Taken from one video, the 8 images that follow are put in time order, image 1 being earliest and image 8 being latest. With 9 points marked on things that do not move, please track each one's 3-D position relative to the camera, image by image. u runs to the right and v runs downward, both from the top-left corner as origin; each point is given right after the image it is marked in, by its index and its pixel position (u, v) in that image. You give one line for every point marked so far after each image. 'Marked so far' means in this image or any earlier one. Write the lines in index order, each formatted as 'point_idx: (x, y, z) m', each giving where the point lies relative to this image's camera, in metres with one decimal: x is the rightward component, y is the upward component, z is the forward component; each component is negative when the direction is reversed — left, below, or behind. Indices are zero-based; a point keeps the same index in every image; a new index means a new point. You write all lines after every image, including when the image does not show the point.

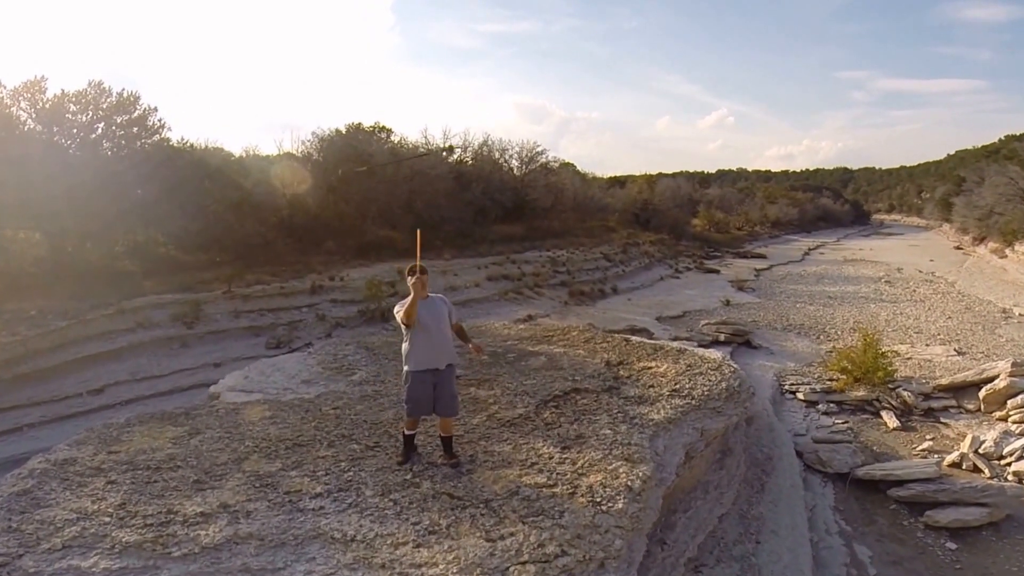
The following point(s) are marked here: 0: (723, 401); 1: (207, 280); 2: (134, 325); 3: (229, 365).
0: (+2.4, -1.3, +8.0) m
1: (-8.1, +0.2, +19.3) m
2: (-8.3, -0.8, +16.0) m
3: (-6.1, -1.6, +15.5) m
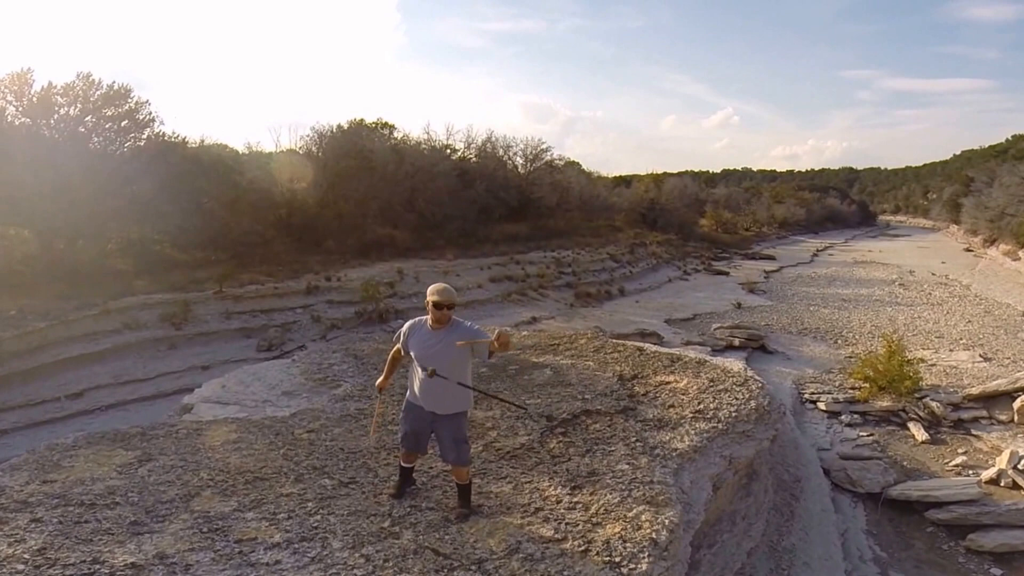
0: (+2.4, -1.4, +7.1) m
1: (-8.1, +0.2, +18.5) m
2: (-8.3, -0.8, +15.2) m
3: (-6.0, -1.6, +14.7) m
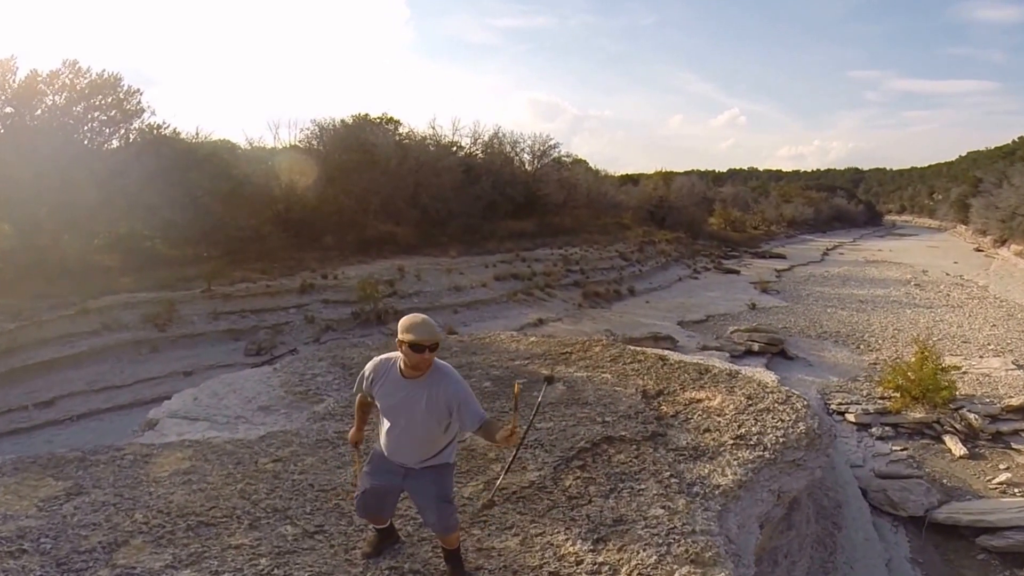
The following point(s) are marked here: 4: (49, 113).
0: (+2.5, -1.4, +6.1) m
1: (-7.9, +0.3, +17.5) m
2: (-8.2, -0.8, +14.2) m
3: (-5.9, -1.6, +13.7) m
4: (-11.1, +4.2, +17.2) m
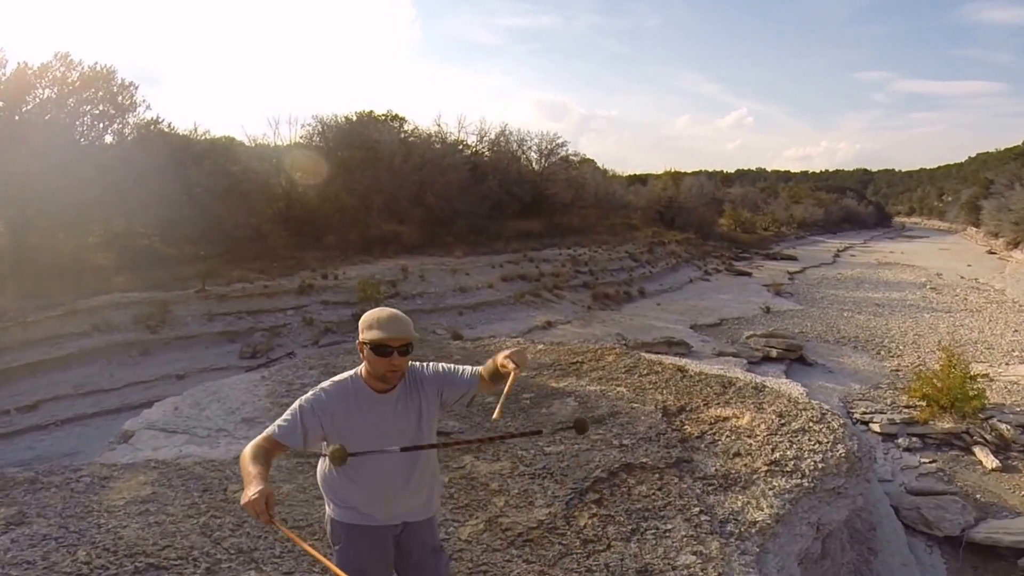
0: (+2.5, -1.5, +5.5) m
1: (-7.8, +0.3, +16.9) m
2: (-8.1, -0.8, +13.6) m
3: (-5.8, -1.6, +13.1) m
4: (-11.0, +4.2, +16.6) m
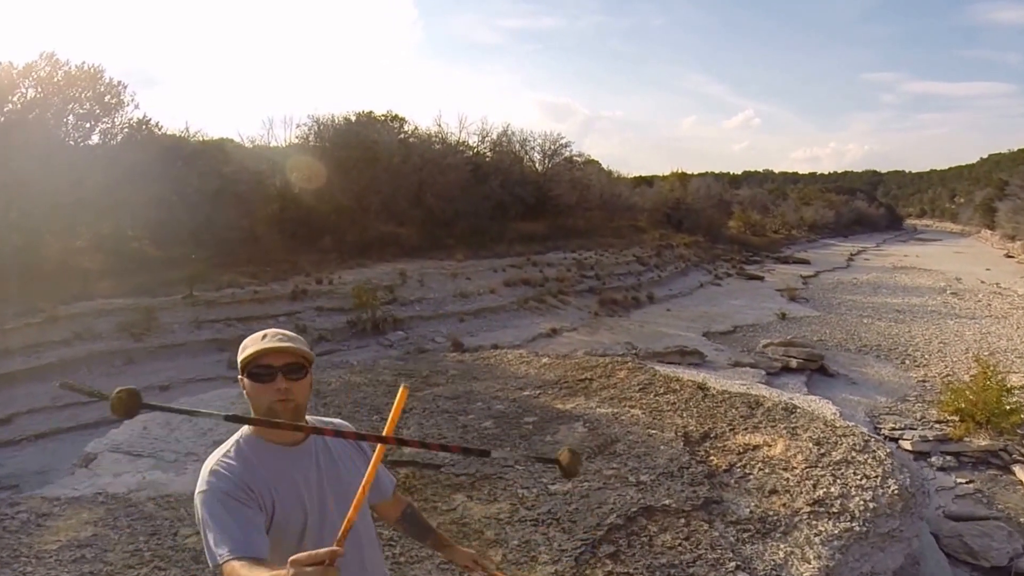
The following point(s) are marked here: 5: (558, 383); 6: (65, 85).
0: (+2.5, -1.5, +4.7) m
1: (-7.7, +0.1, +16.3) m
2: (-8.0, -0.9, +13.0) m
3: (-5.7, -1.7, +12.4) m
4: (-10.9, +4.1, +16.0) m
5: (+0.5, -1.0, +7.6) m
6: (-10.5, +4.8, +16.9) m
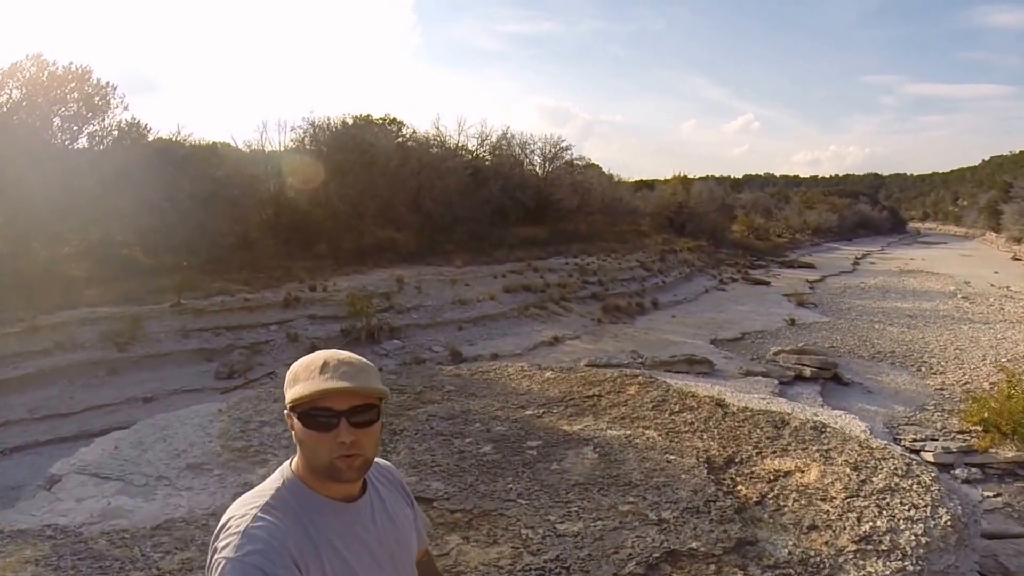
0: (+2.5, -1.6, +4.1) m
1: (-7.7, 0.0, +15.7) m
2: (-8.0, -1.0, +12.4) m
3: (-5.7, -1.9, +11.8) m
4: (-10.9, +3.9, +15.4) m
5: (+0.5, -1.0, +7.0) m
6: (-10.5, +4.6, +16.3) m
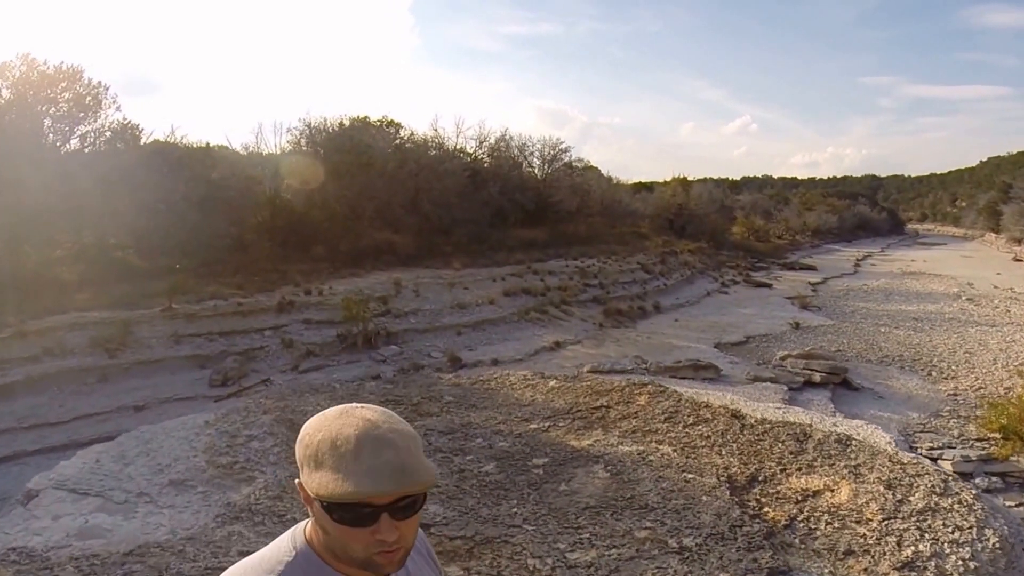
0: (+2.5, -1.6, +3.8) m
1: (-7.7, -0.1, +15.3) m
2: (-8.0, -1.1, +12.0) m
3: (-5.7, -1.9, +11.5) m
4: (-10.9, +3.8, +15.1) m
5: (+0.5, -1.1, +6.7) m
6: (-10.5, +4.5, +16.0) m
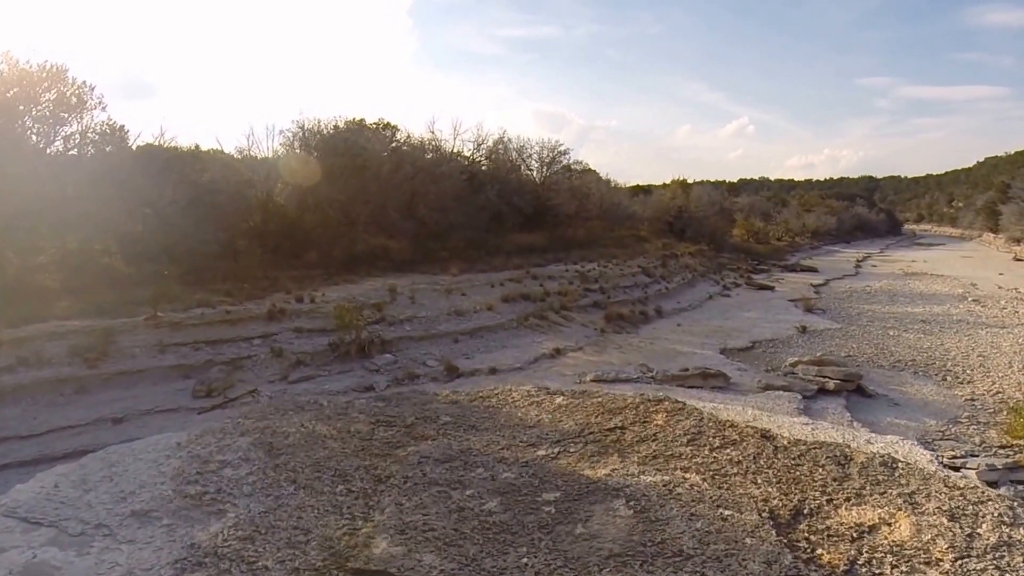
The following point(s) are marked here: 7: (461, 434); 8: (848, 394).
0: (+2.6, -1.6, +3.2) m
1: (-7.7, -0.3, +14.7) m
2: (-8.0, -1.2, +11.4) m
3: (-5.7, -2.1, +10.8) m
4: (-10.9, +3.6, +14.5) m
5: (+0.5, -1.1, +6.1) m
6: (-10.5, +4.3, +15.4) m
7: (-0.5, -1.5, +7.7) m
8: (+5.9, -1.8, +12.5) m
